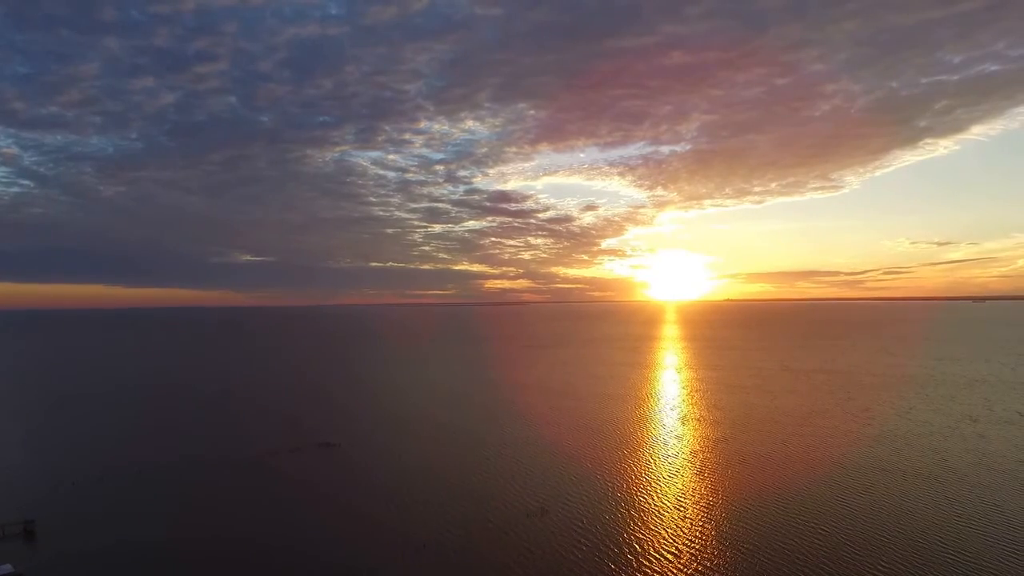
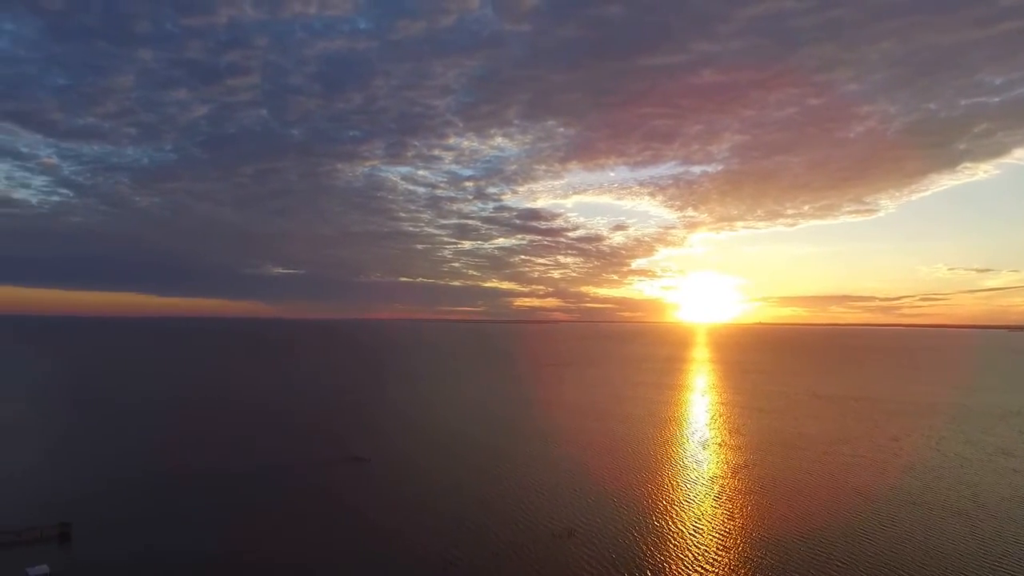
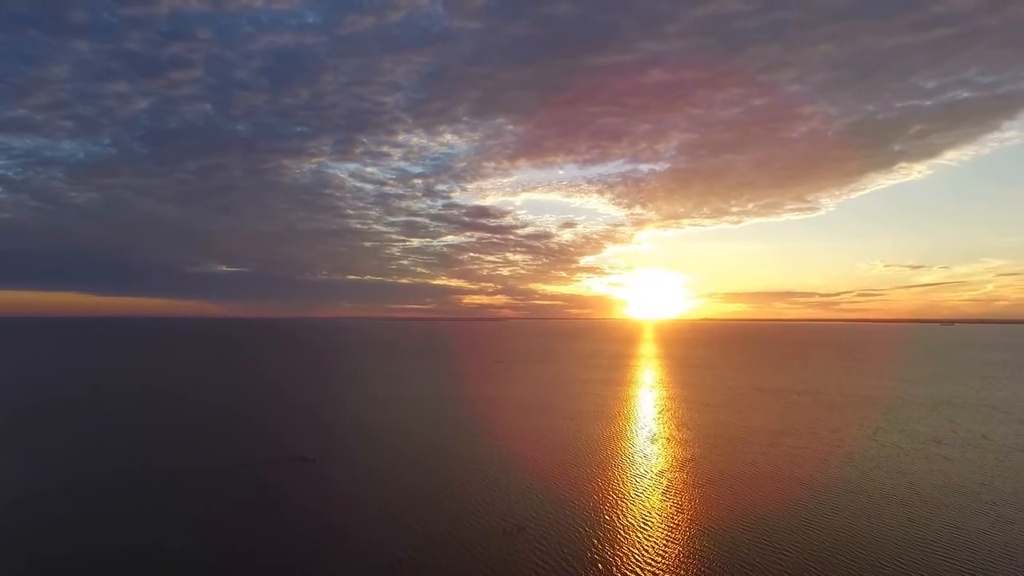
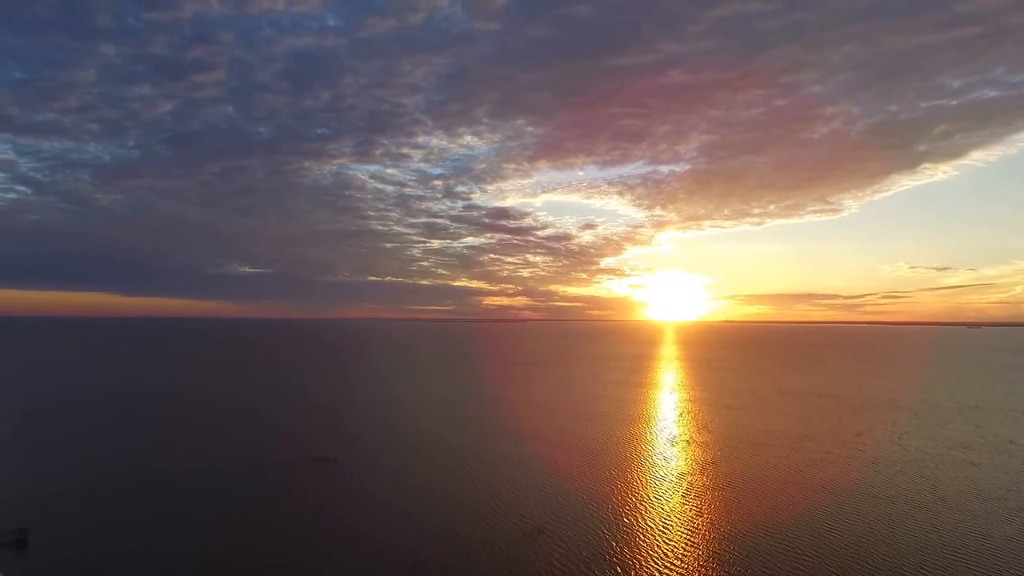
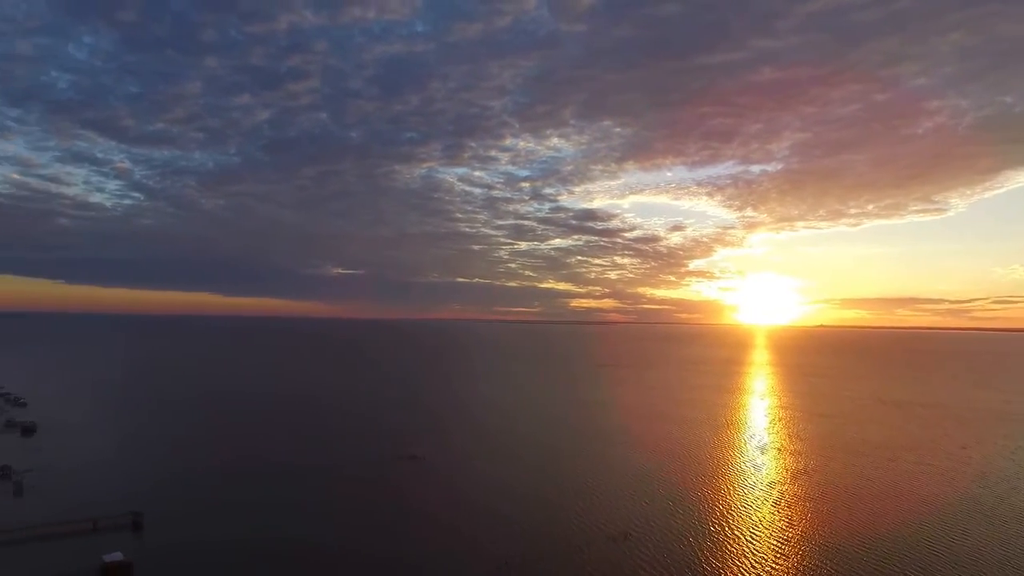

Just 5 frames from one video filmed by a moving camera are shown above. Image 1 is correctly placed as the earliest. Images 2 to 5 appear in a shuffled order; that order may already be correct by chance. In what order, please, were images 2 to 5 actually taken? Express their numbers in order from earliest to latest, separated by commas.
3, 4, 2, 5
